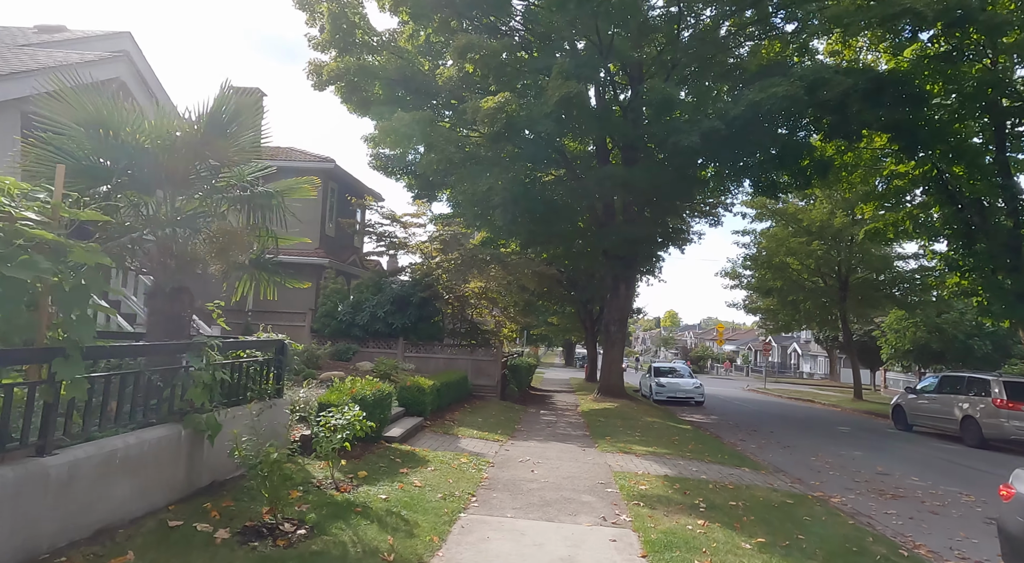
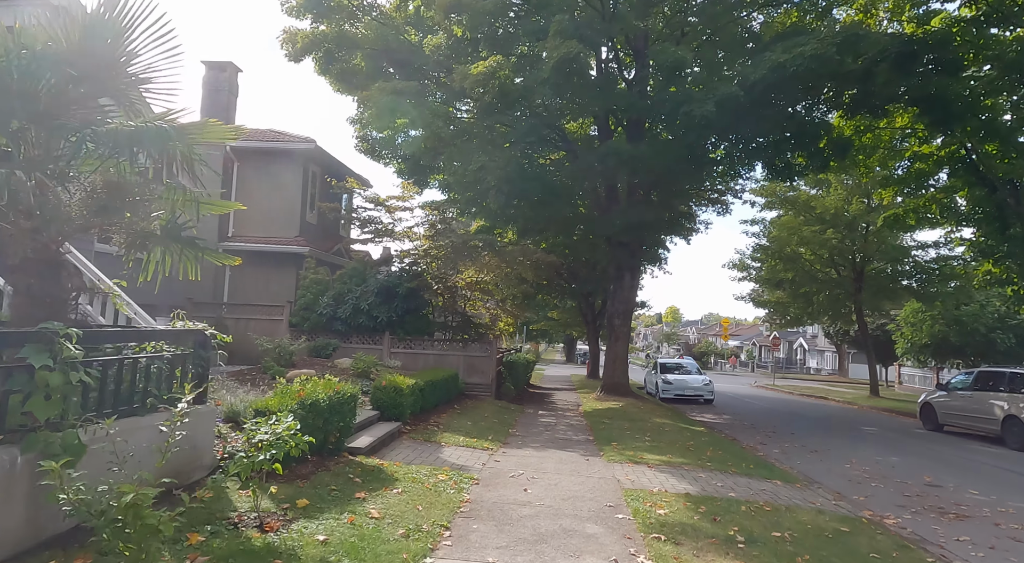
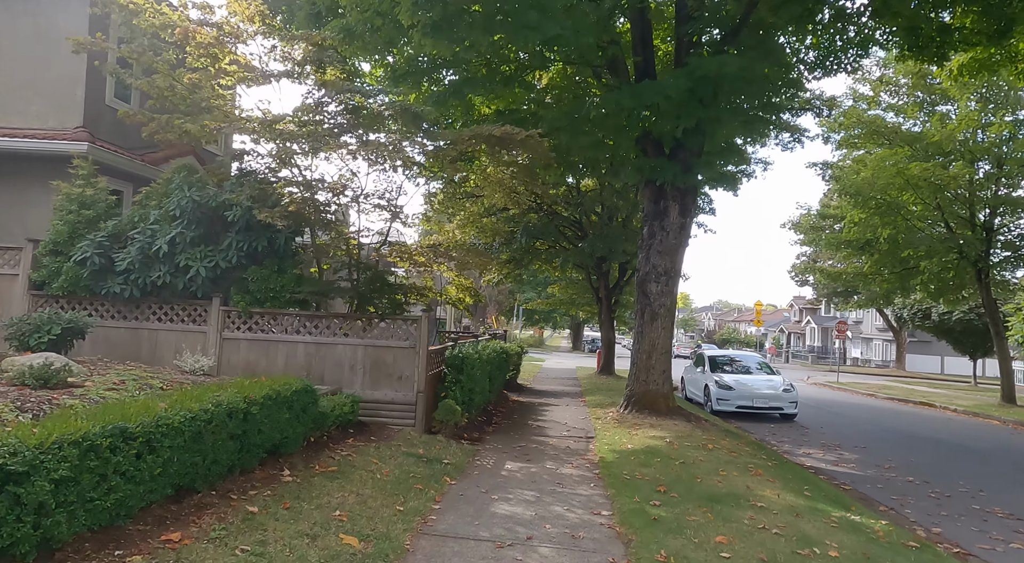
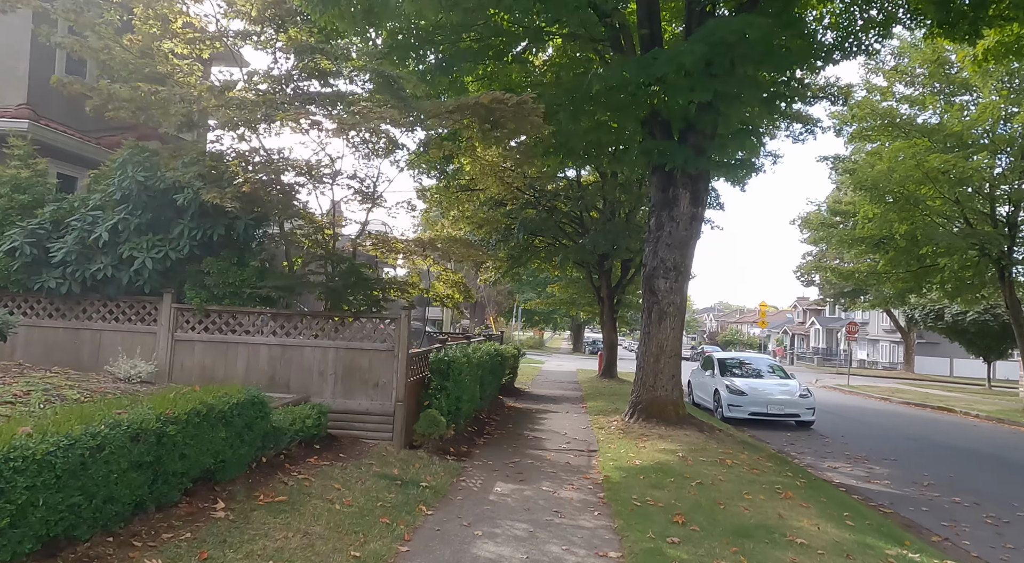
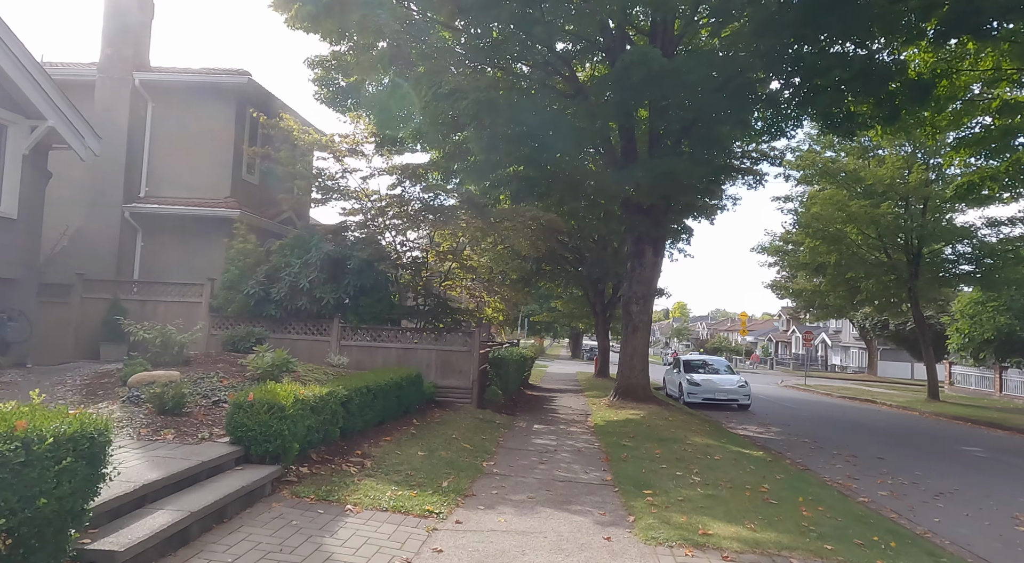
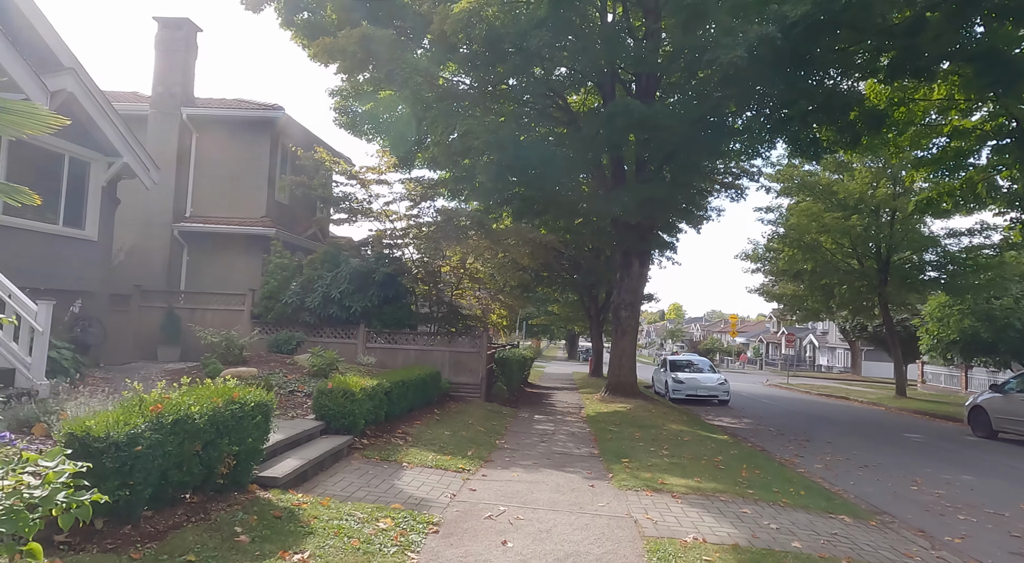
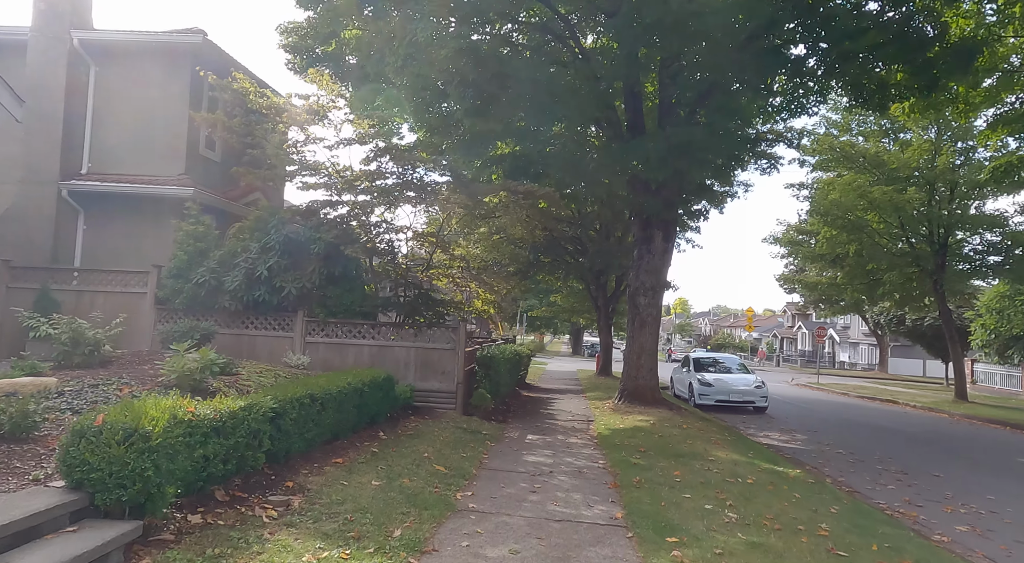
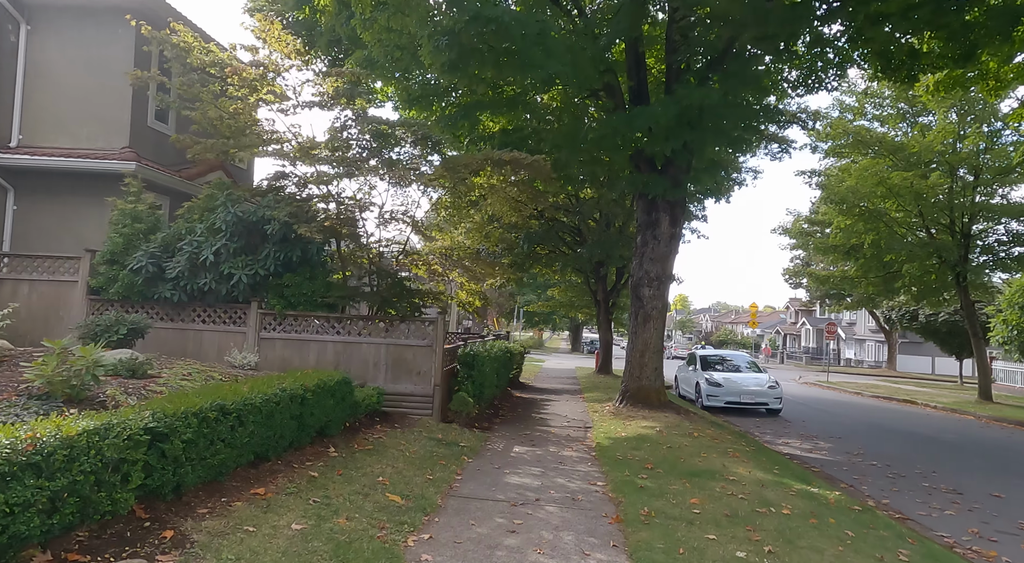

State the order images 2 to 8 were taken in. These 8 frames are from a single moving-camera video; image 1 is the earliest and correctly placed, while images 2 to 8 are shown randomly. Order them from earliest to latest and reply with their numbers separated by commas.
2, 6, 5, 7, 8, 3, 4
